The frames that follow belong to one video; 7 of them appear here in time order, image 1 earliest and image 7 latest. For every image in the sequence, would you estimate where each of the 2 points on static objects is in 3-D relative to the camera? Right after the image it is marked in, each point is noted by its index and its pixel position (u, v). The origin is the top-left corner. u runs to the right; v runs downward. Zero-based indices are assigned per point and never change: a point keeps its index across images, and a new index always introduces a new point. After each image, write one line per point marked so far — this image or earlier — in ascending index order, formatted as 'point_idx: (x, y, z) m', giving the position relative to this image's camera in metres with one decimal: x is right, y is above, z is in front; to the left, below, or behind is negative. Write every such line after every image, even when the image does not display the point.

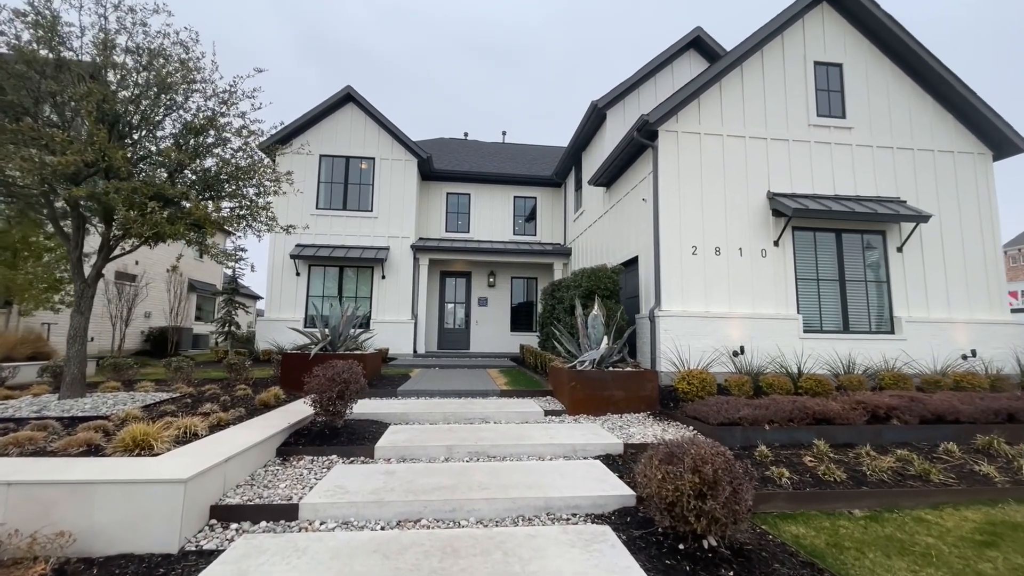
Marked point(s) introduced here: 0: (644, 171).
0: (+2.6, +2.3, +8.5) m
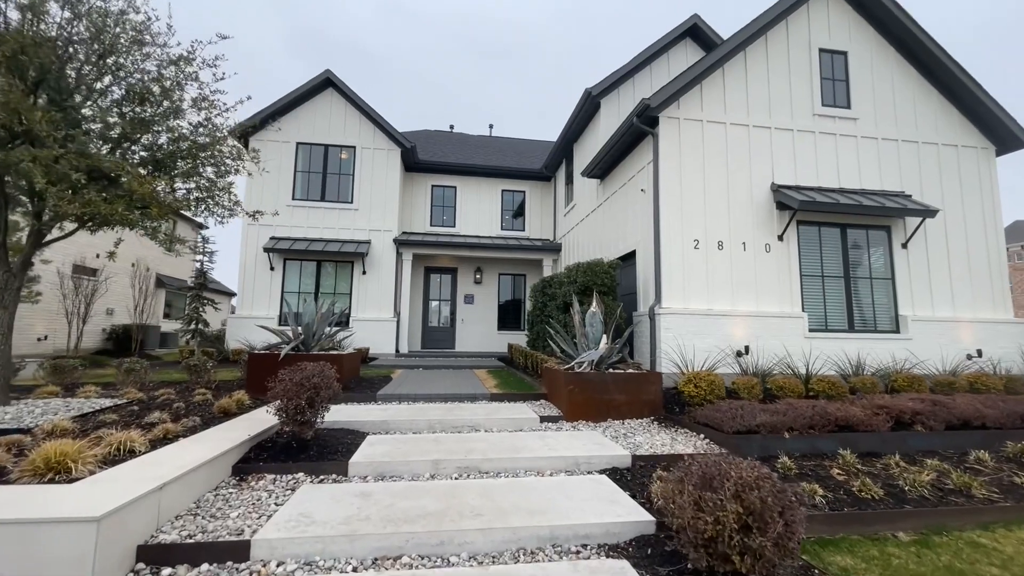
0: (+2.4, +2.3, +8.0) m
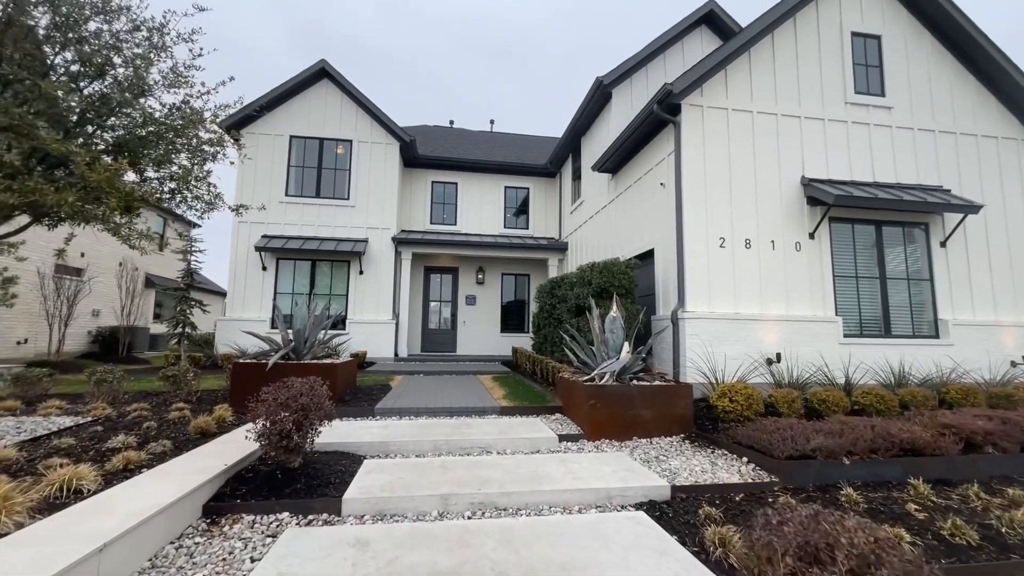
0: (+2.6, +2.3, +7.4) m
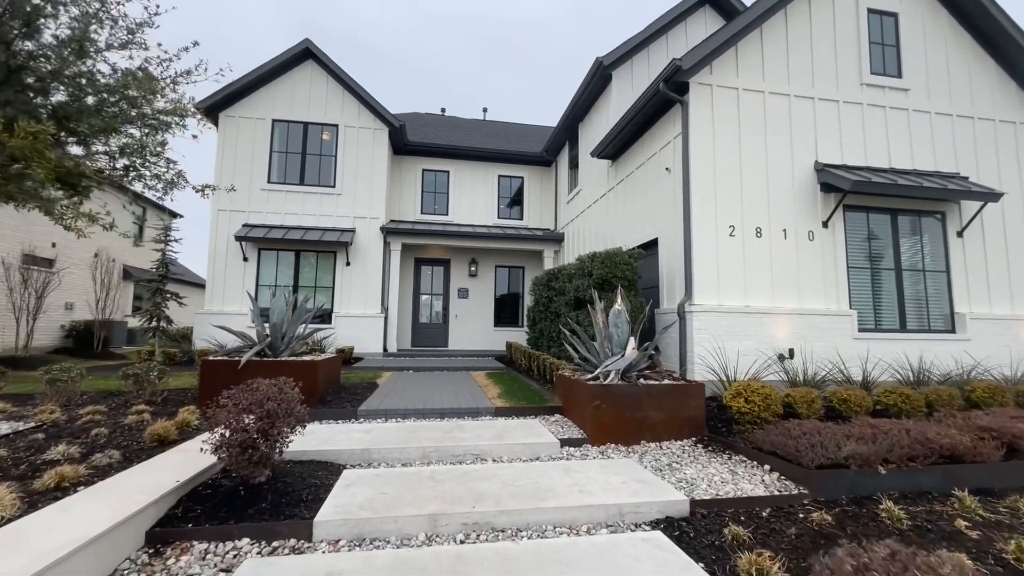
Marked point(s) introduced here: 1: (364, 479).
0: (+2.5, +2.4, +7.0) m
1: (-1.2, -1.6, +3.6) m
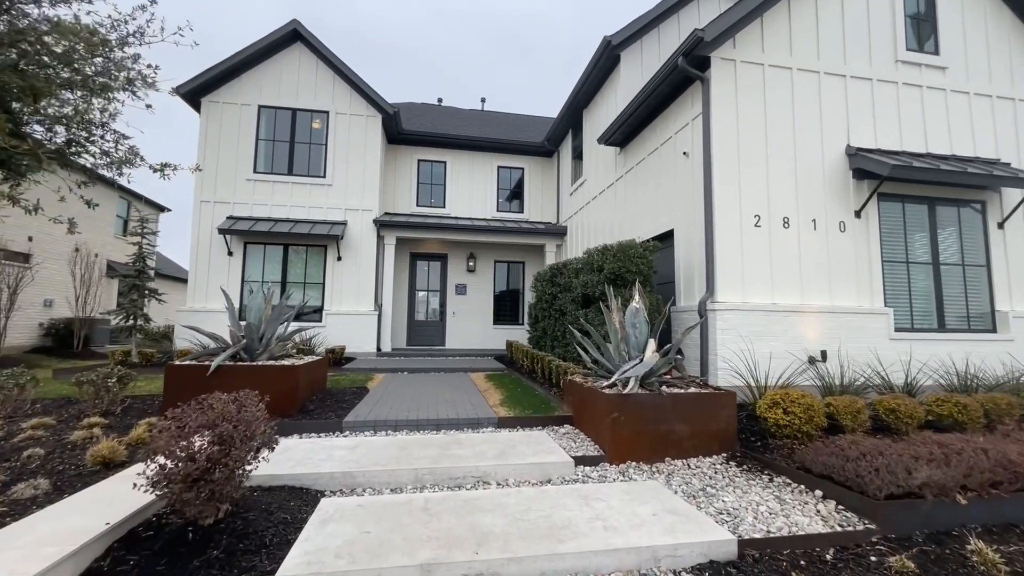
0: (+2.5, +2.5, +6.4) m
1: (-1.2, -1.5, +3.0) m
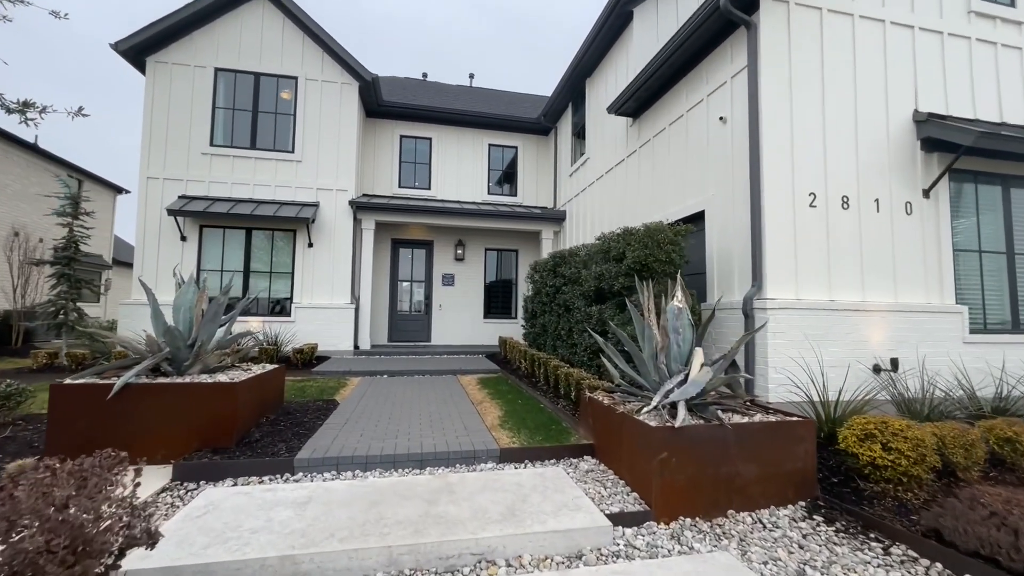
0: (+2.6, +2.6, +5.3) m
1: (-1.0, -1.5, +1.9) m
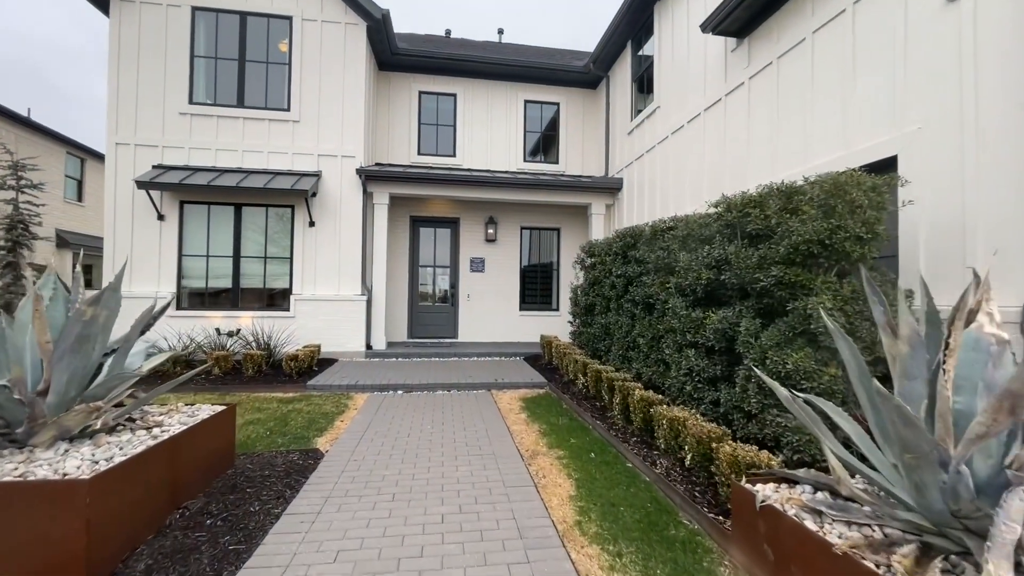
0: (+3.1, +2.6, +3.1) m
1: (-0.7, -1.6, 0.0) m
